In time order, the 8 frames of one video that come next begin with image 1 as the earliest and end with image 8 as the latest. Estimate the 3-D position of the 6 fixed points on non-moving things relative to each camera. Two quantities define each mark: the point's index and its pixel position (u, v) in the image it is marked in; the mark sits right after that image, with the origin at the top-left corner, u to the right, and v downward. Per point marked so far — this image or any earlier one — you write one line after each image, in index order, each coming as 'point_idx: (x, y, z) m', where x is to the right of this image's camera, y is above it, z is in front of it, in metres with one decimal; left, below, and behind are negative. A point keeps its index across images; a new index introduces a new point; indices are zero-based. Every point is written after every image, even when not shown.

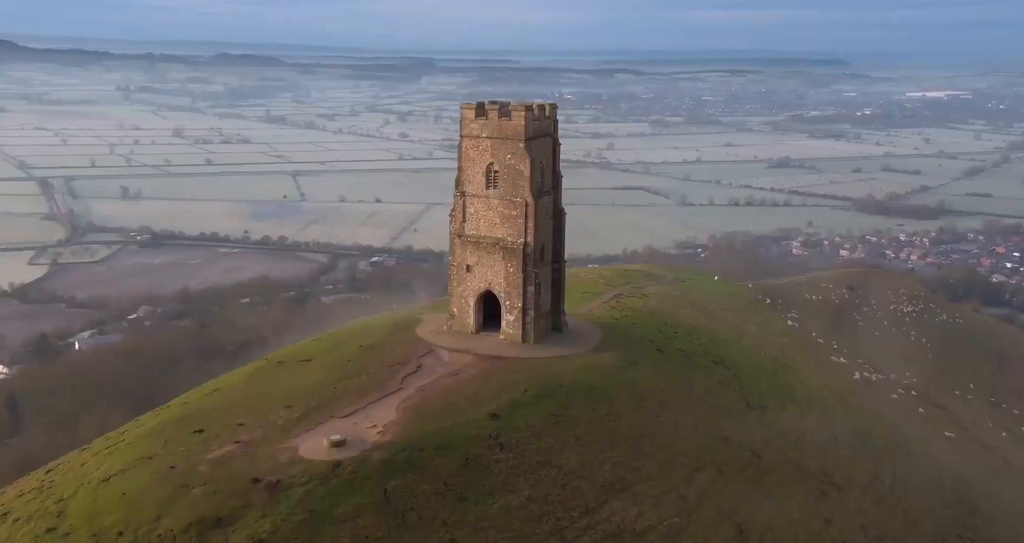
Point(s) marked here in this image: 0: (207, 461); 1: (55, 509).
0: (-6.8, -4.2, +18.9) m
1: (-9.9, -5.1, +18.3) m
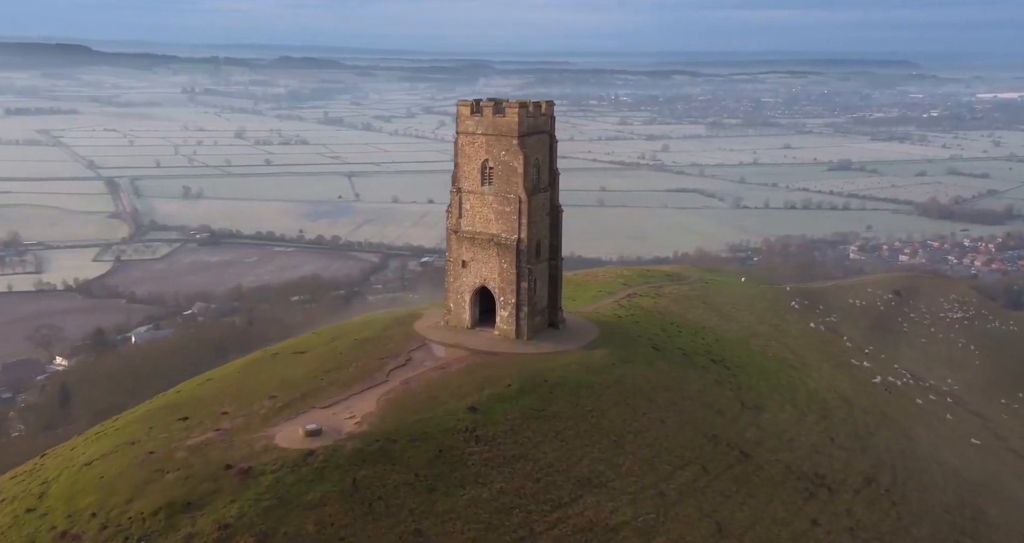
0: (-7.4, -4.0, +19.3) m
1: (-10.5, -4.8, +18.9) m
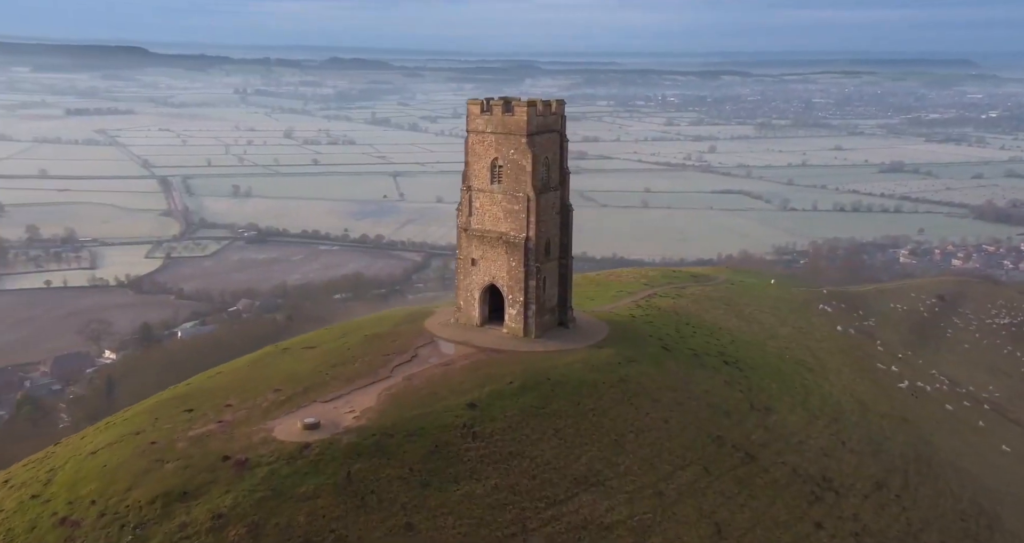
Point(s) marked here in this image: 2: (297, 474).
0: (-7.5, -3.8, +19.7) m
1: (-10.7, -4.7, +19.4) m
2: (-4.6, -4.3, +18.1) m
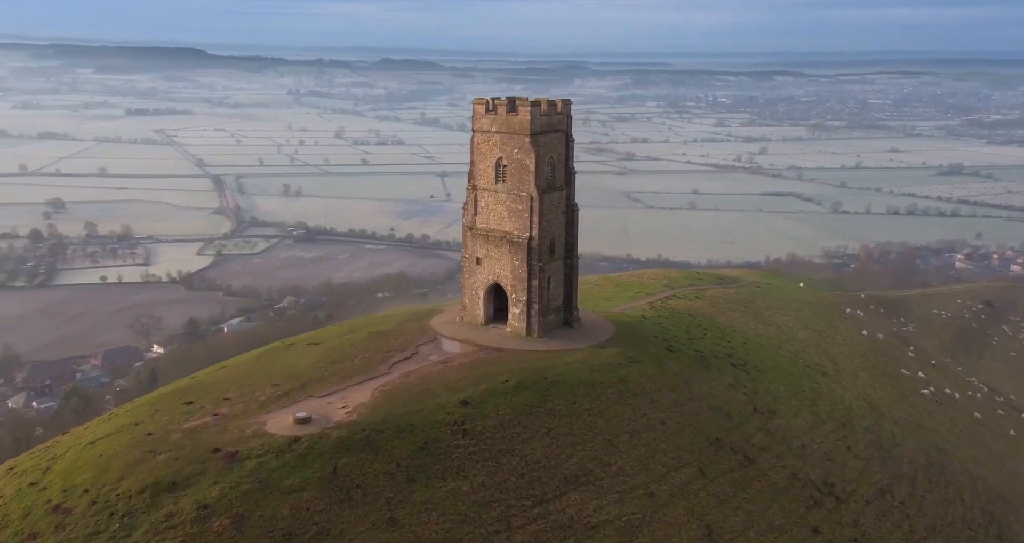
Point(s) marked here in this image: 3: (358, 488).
0: (-7.8, -3.7, +20.1) m
1: (-11.0, -4.5, +19.9) m
2: (-4.9, -4.2, +18.4) m
3: (-3.3, -4.6, +18.2) m
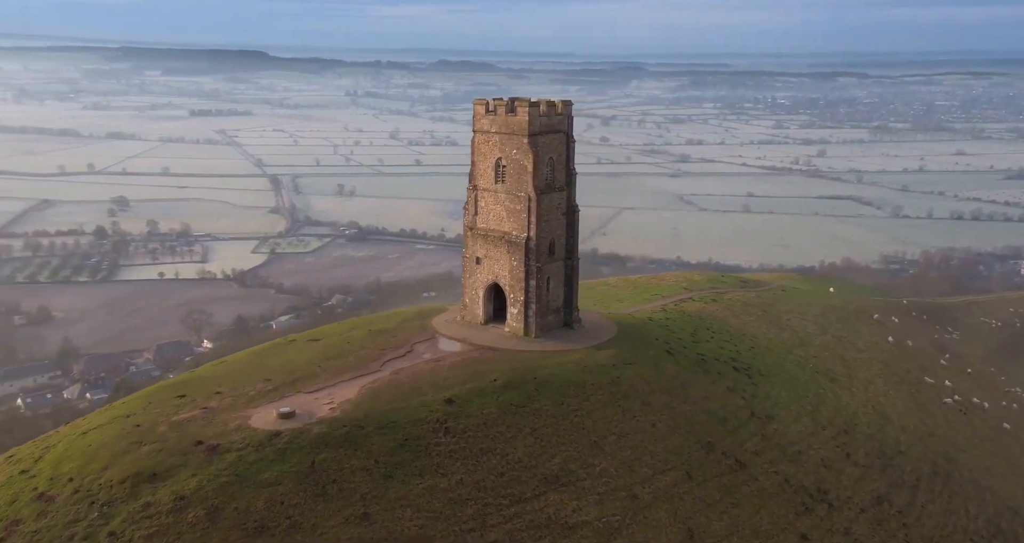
0: (-8.2, -3.6, +20.5) m
1: (-11.4, -4.4, +20.5) m
2: (-5.5, -4.2, +18.7) m
3: (-3.9, -4.6, +18.5) m
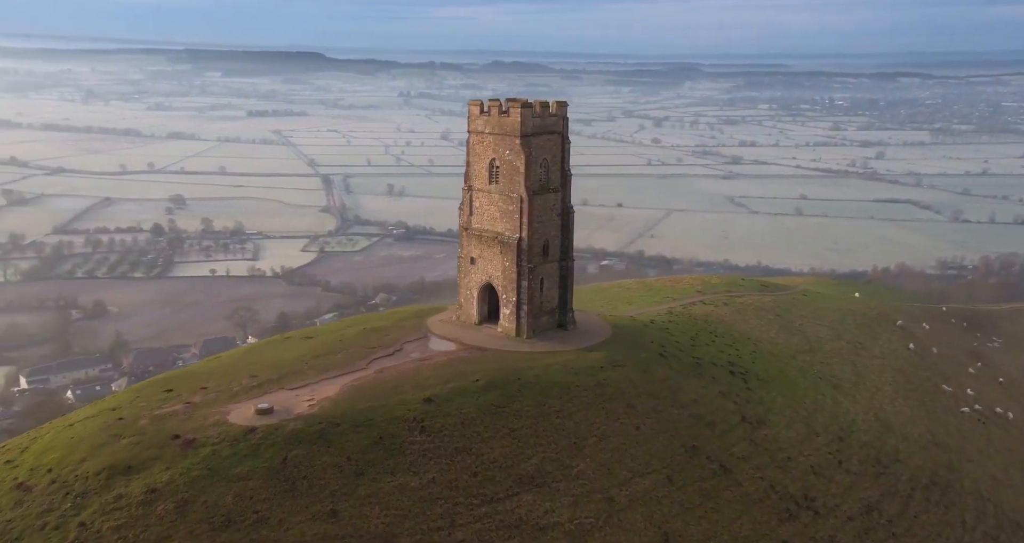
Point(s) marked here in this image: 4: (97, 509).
0: (-8.8, -3.5, +20.9) m
1: (-12.0, -4.3, +21.0) m
2: (-6.1, -4.1, +18.9) m
3: (-4.6, -4.5, +18.7) m
4: (-8.5, -4.9, +17.4) m
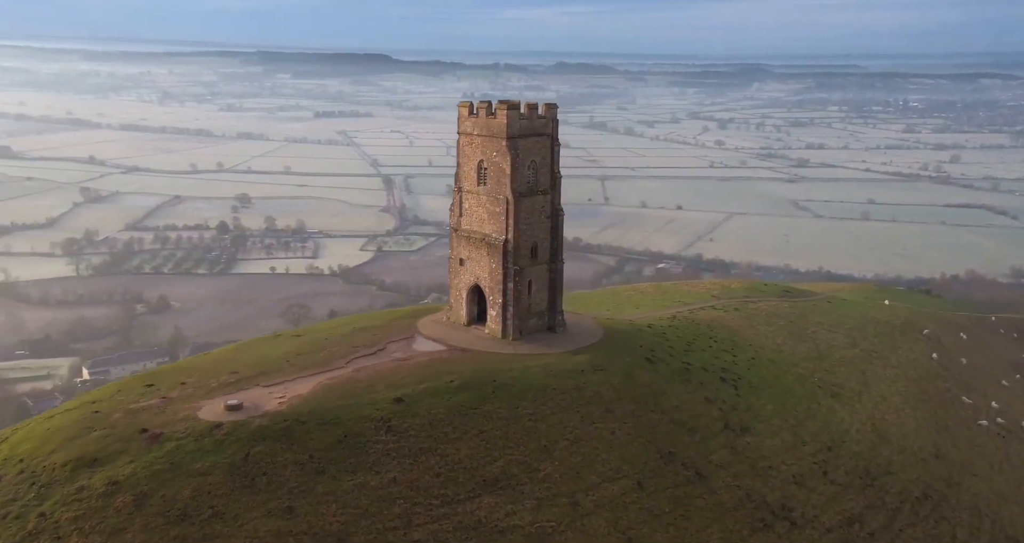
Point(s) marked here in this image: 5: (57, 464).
0: (-9.6, -3.5, +21.3) m
1: (-12.8, -4.2, +21.6) m
2: (-7.1, -4.0, +19.3) m
3: (-5.5, -4.5, +18.9) m
4: (-9.5, -4.8, +17.9) m
5: (-10.1, -4.3, +18.9) m
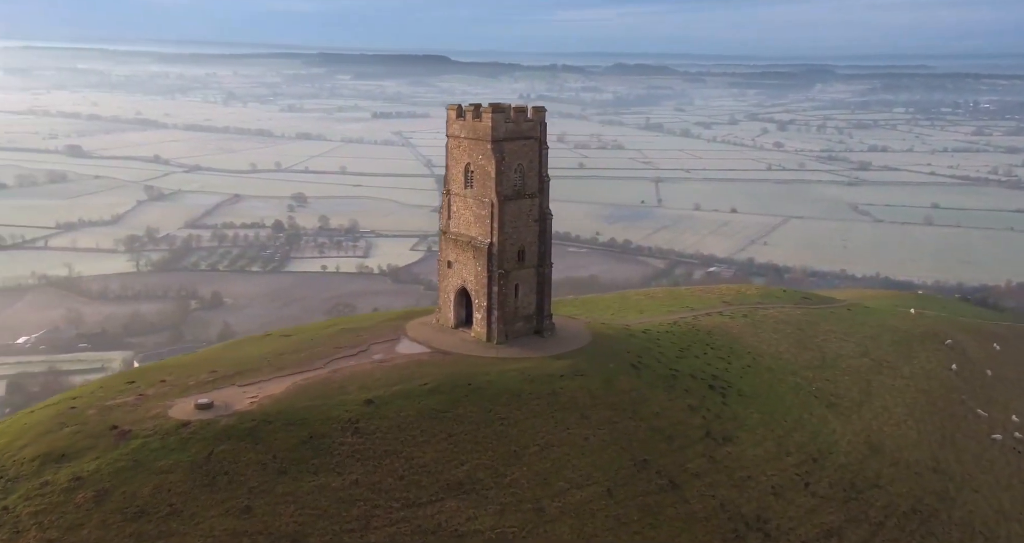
0: (-10.4, -3.4, +21.7) m
1: (-13.6, -4.1, +22.1) m
2: (-7.9, -4.1, +19.5) m
3: (-6.4, -4.5, +19.1) m
4: (-10.5, -4.7, +18.2) m
5: (-11.0, -4.2, +19.3) m
